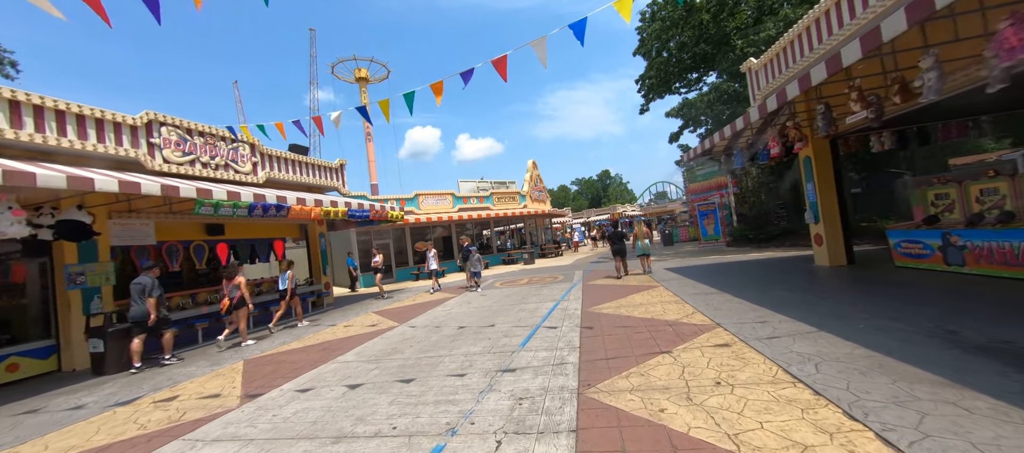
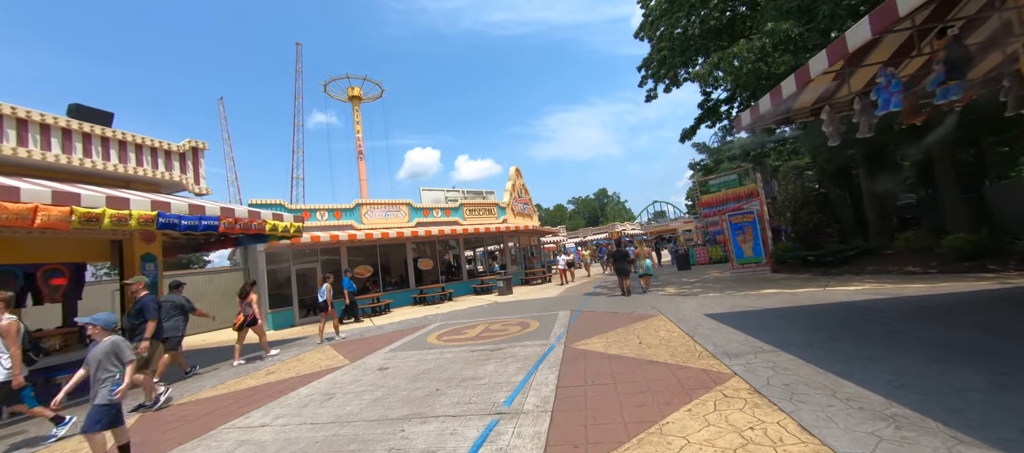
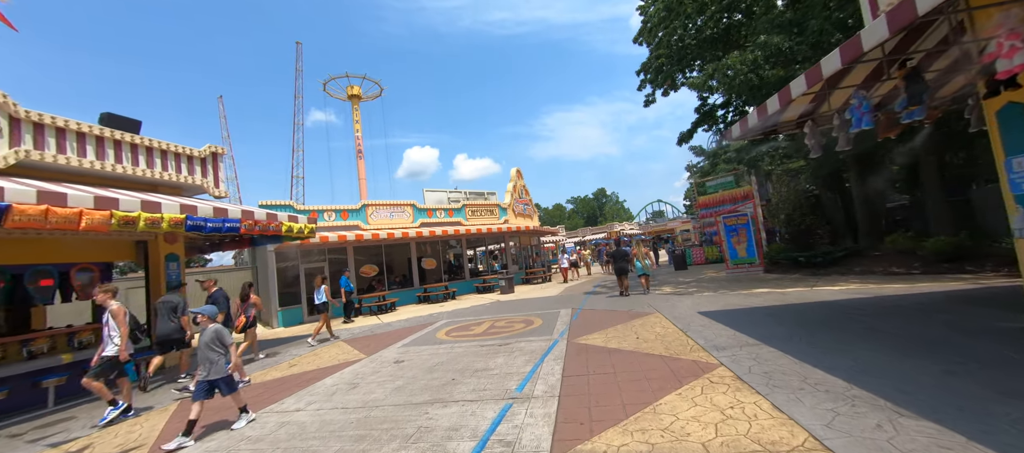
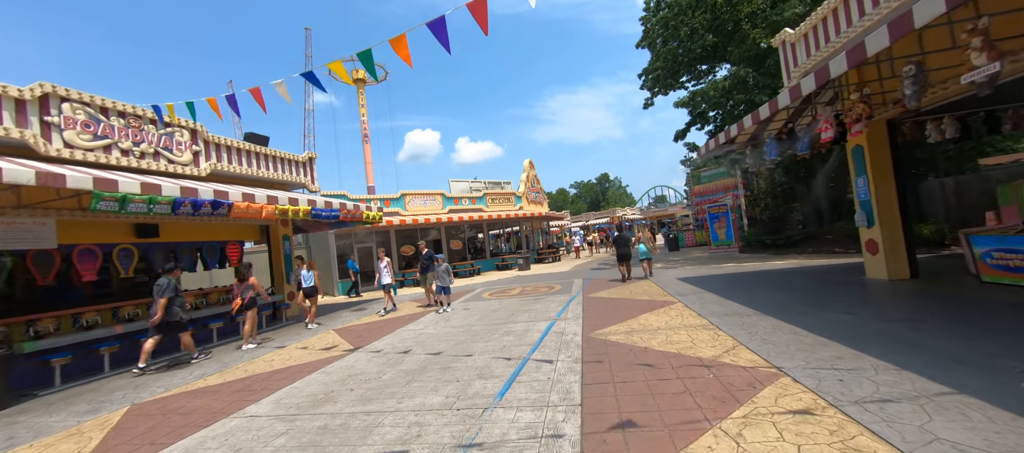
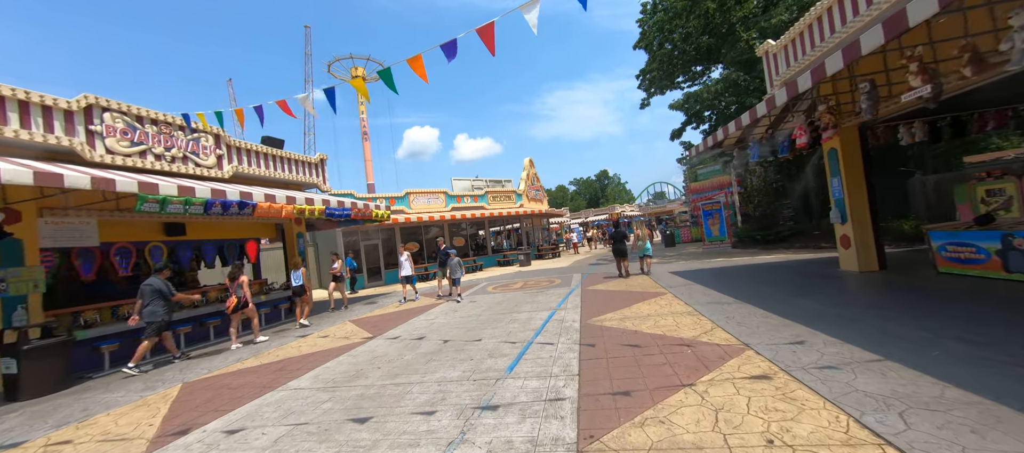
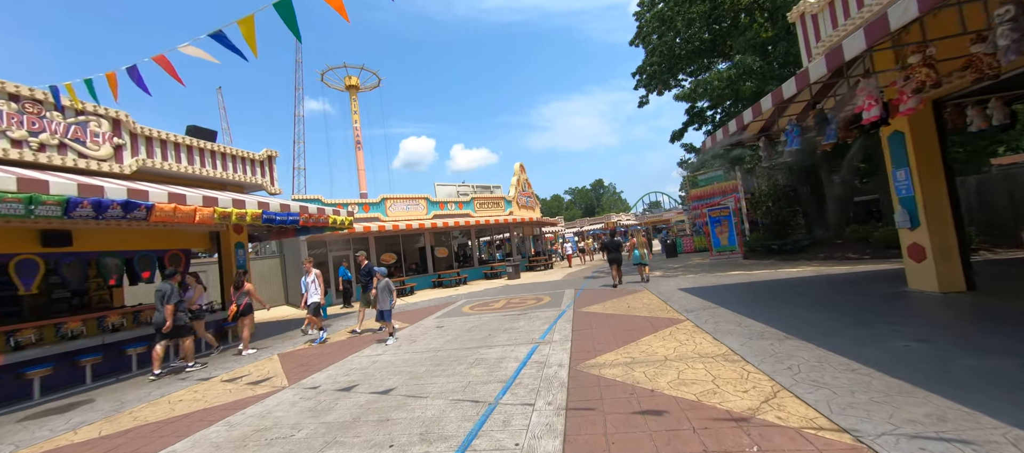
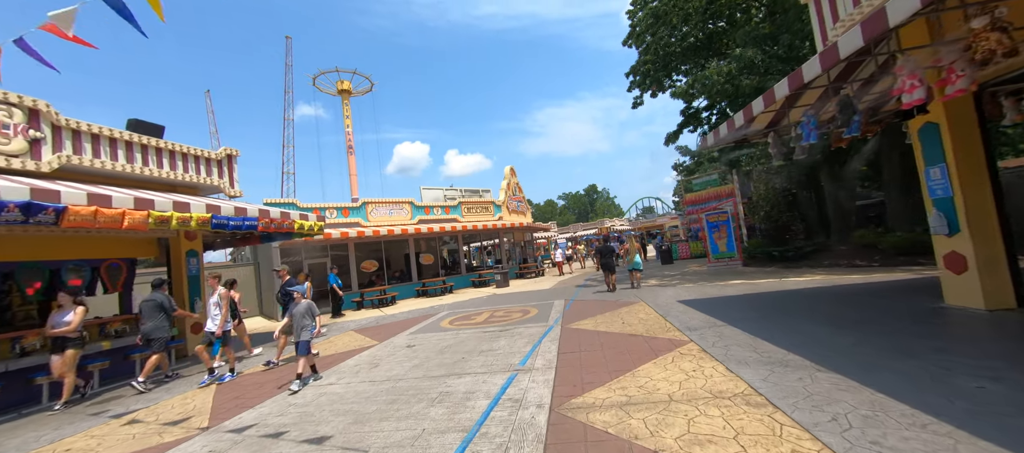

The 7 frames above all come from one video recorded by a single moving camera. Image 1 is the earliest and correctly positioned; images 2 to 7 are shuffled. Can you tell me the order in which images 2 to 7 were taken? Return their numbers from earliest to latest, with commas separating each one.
5, 4, 6, 7, 3, 2
